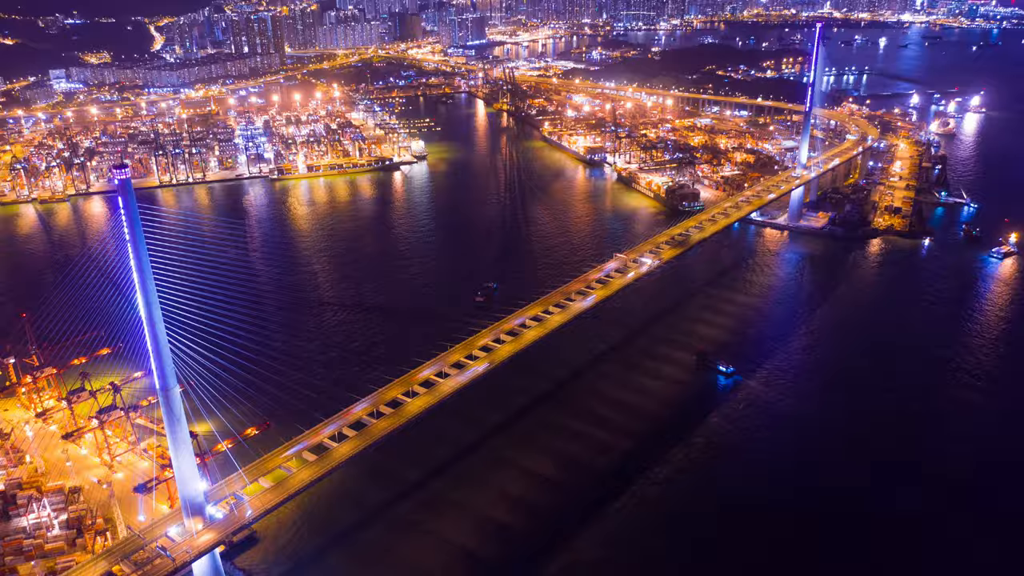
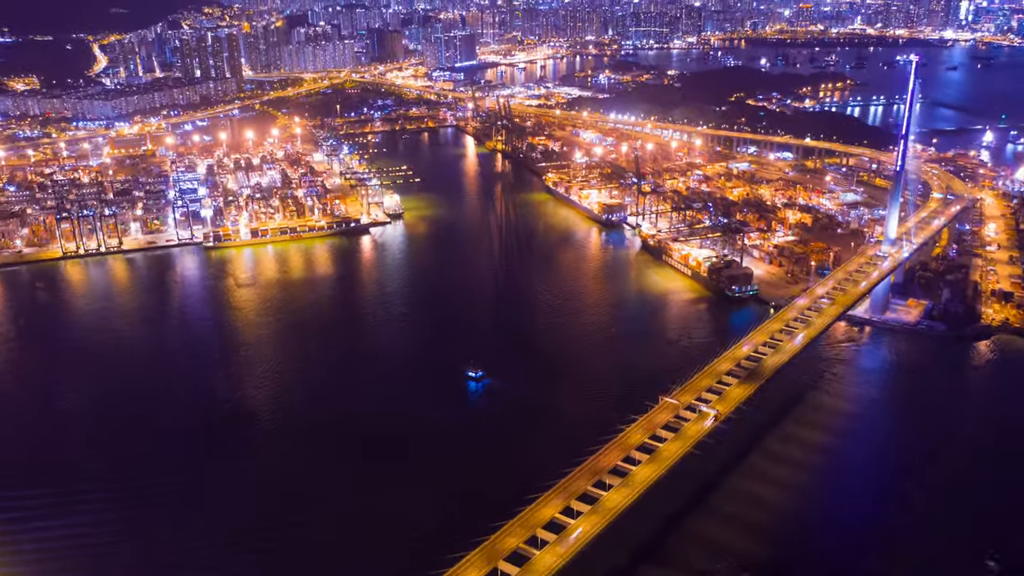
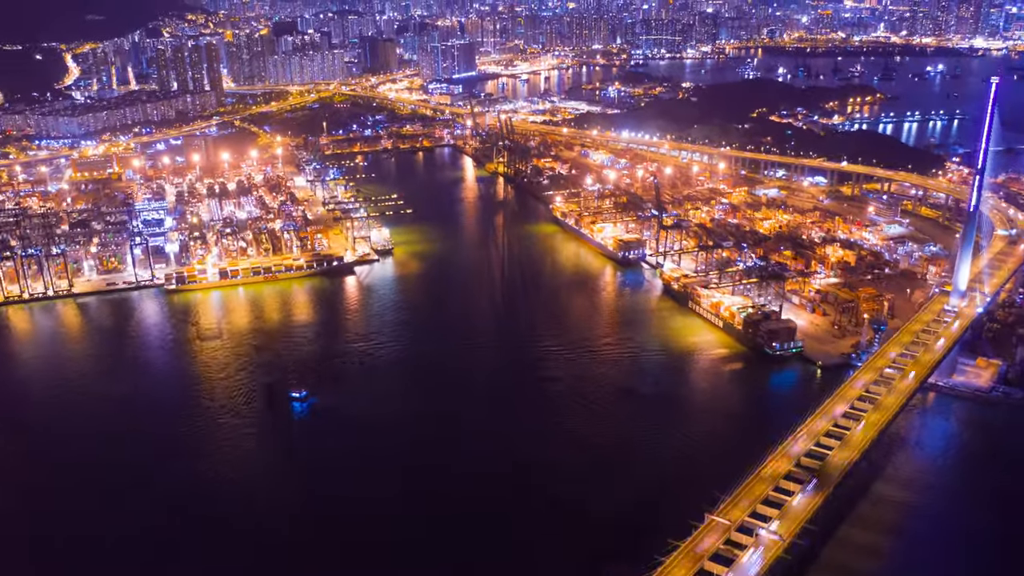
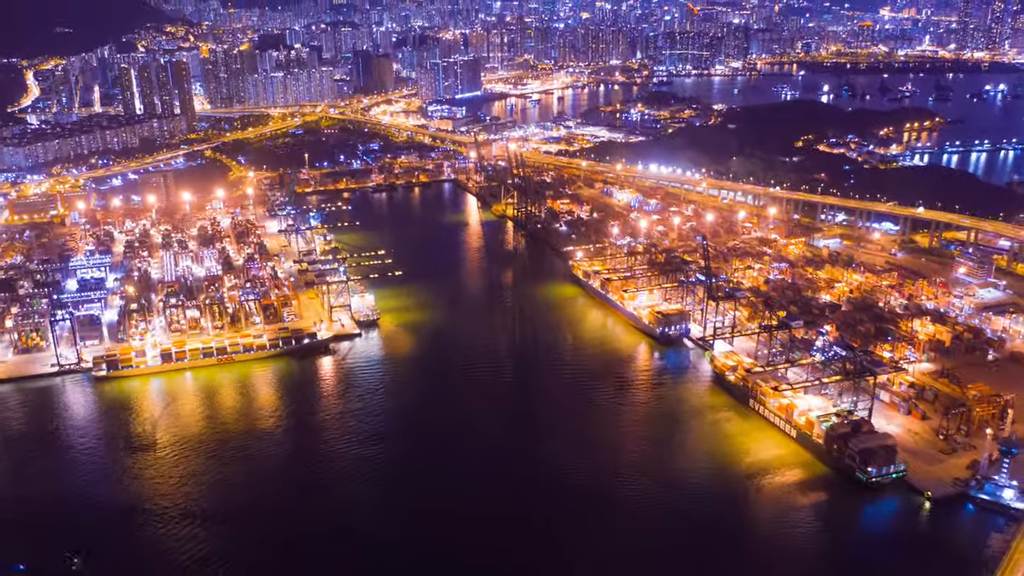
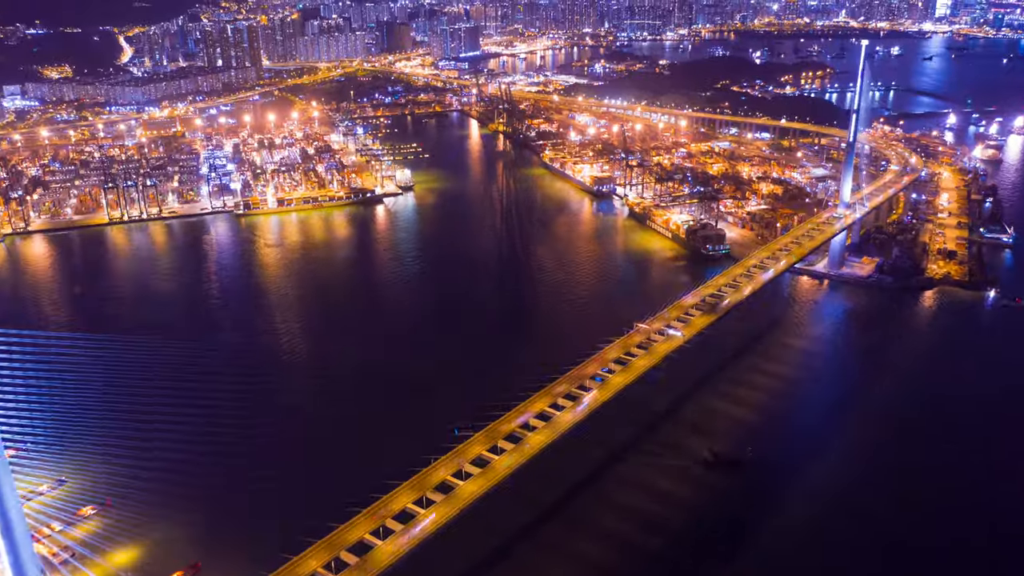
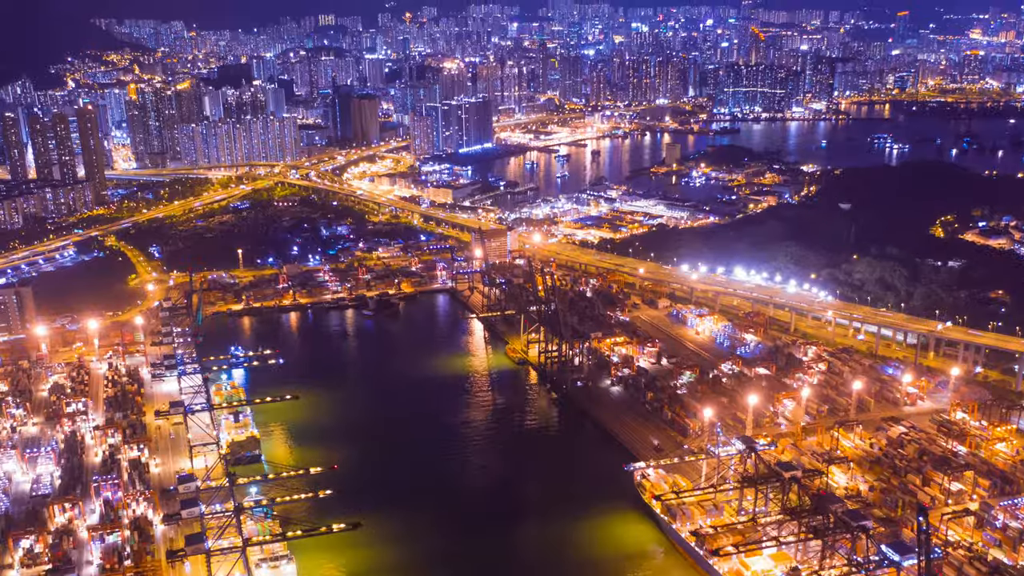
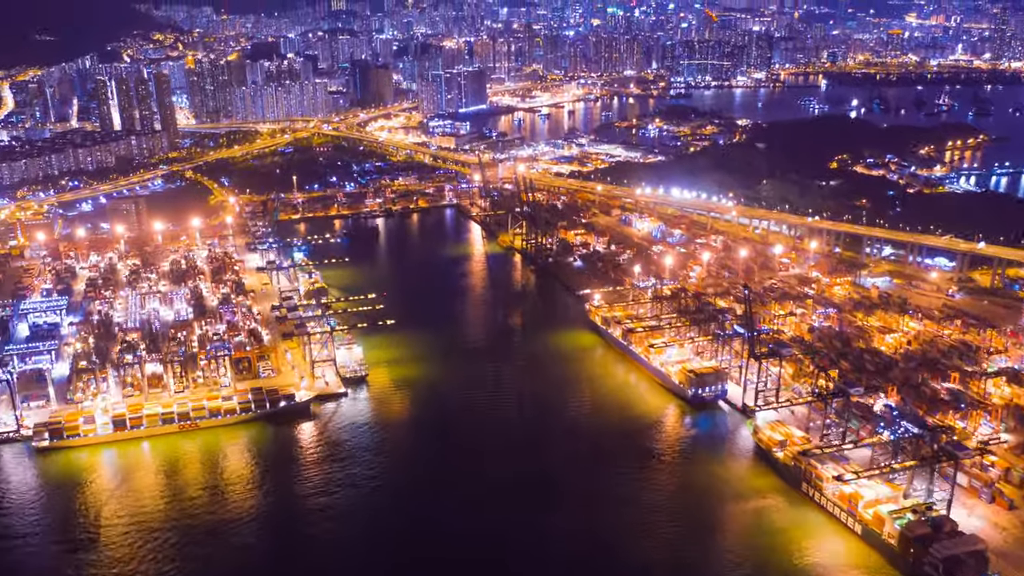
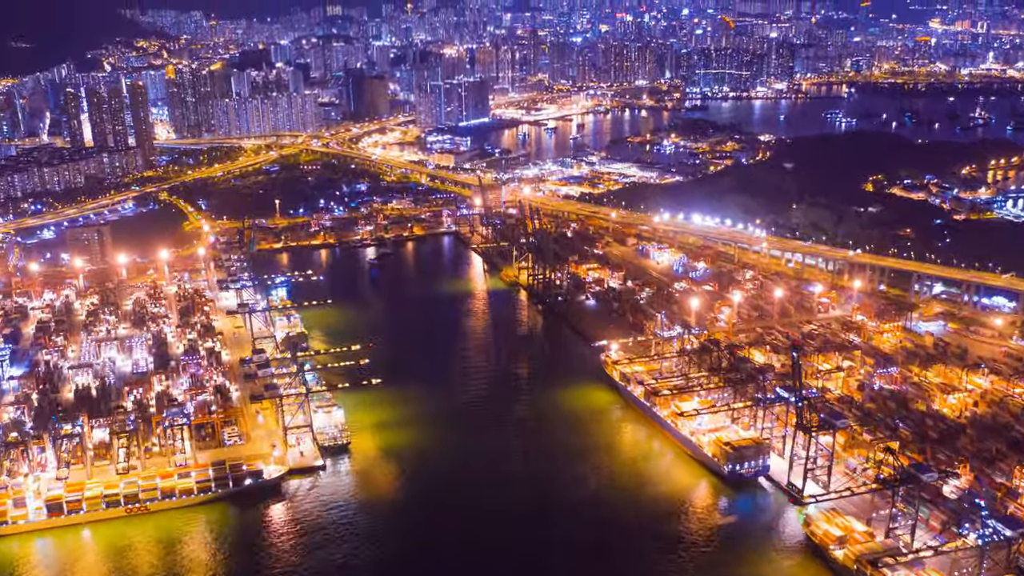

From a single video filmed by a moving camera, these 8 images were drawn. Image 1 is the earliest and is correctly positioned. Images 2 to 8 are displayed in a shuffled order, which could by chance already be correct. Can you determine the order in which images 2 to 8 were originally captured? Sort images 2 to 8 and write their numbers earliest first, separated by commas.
5, 2, 3, 4, 7, 8, 6
